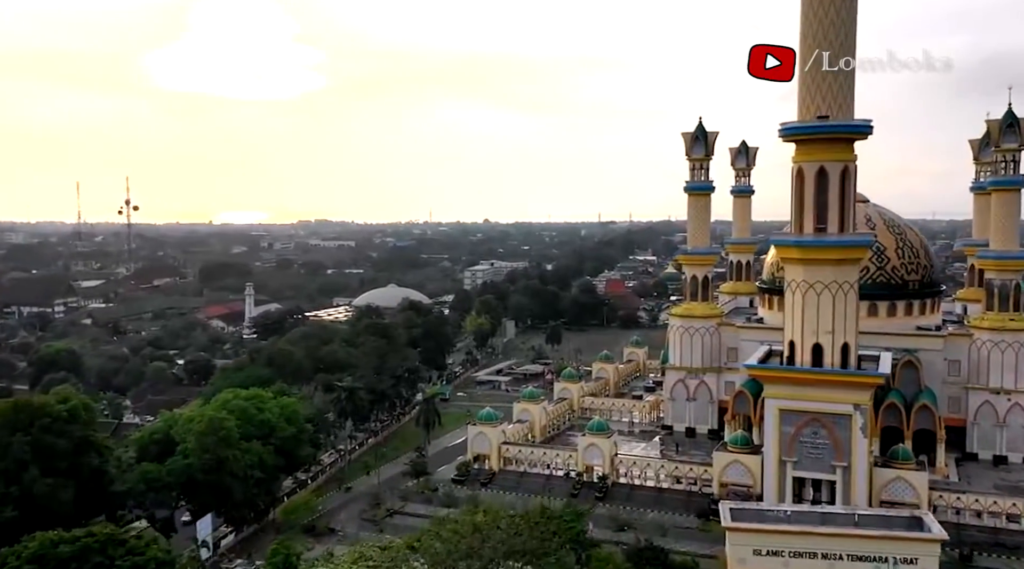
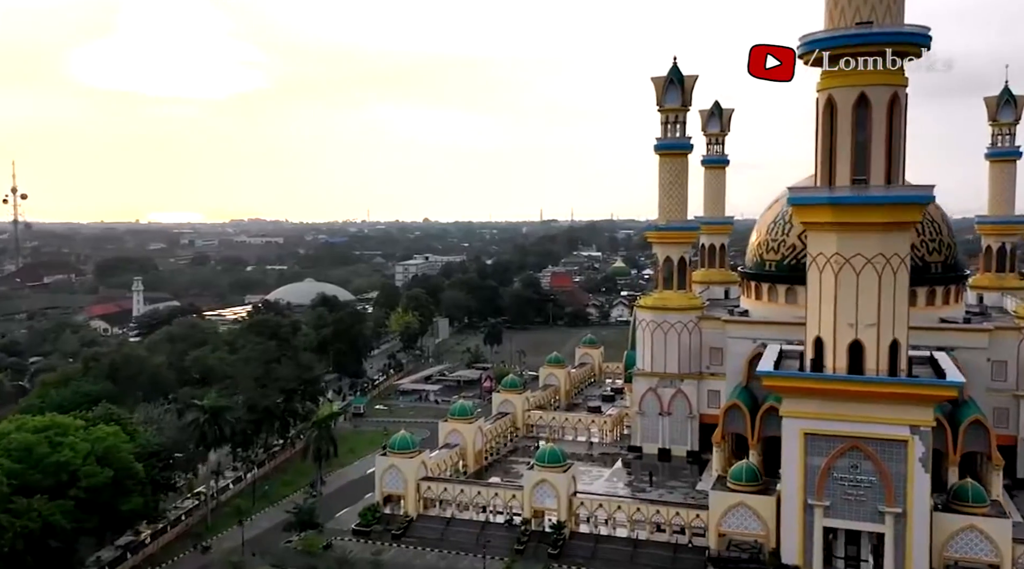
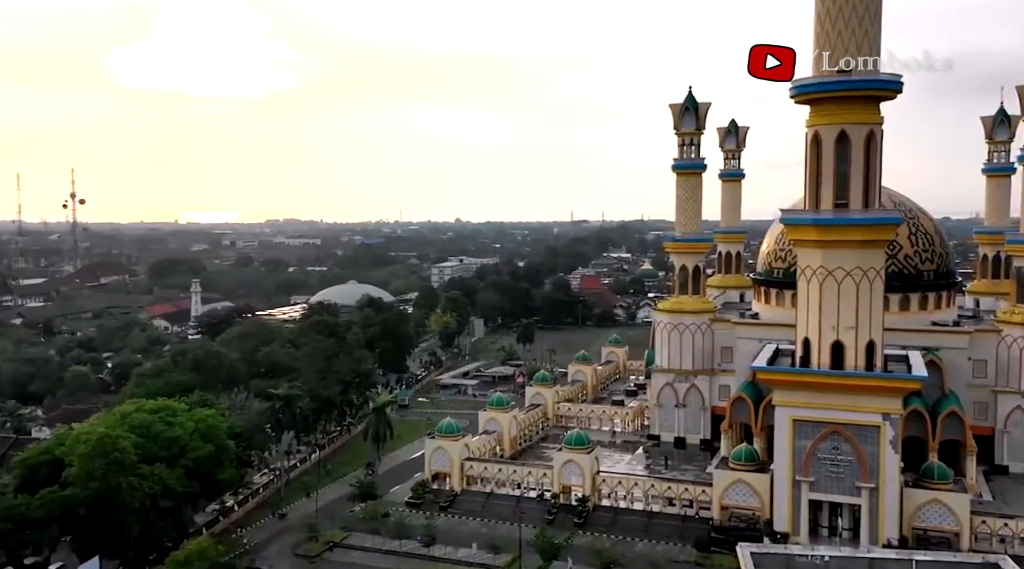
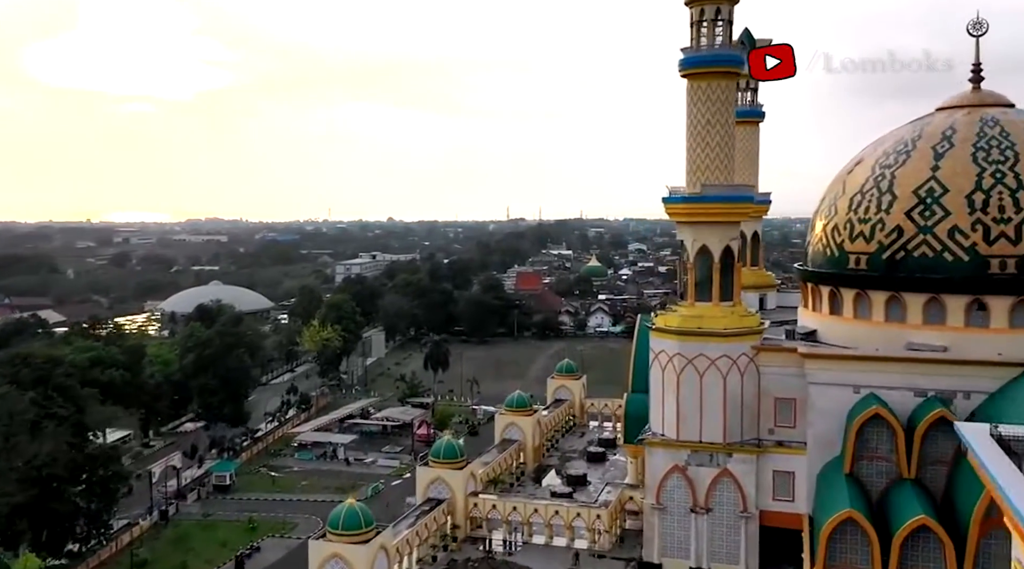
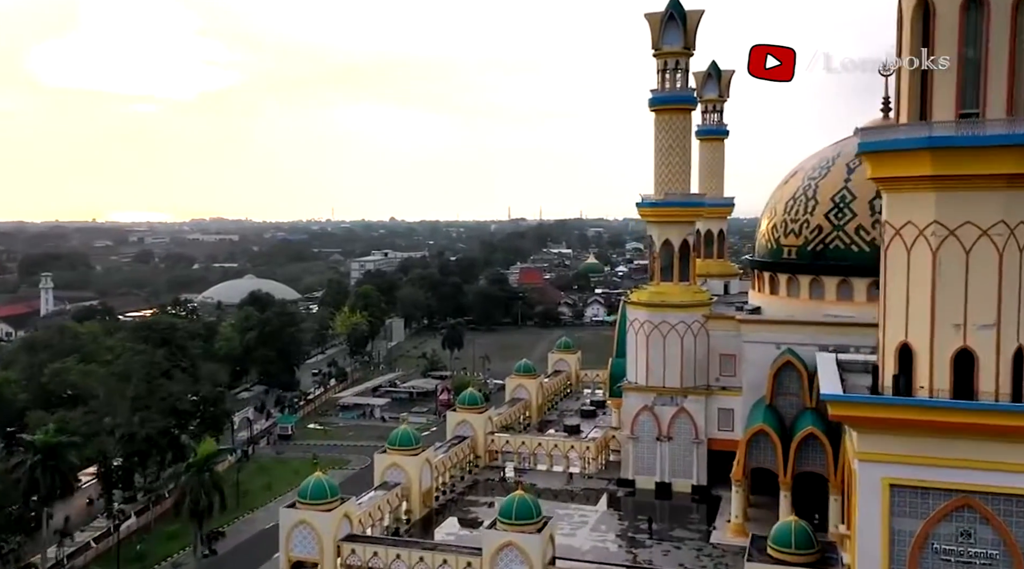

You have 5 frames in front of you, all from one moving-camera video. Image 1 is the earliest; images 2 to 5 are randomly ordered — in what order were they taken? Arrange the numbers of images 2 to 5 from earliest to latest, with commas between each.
3, 2, 5, 4
